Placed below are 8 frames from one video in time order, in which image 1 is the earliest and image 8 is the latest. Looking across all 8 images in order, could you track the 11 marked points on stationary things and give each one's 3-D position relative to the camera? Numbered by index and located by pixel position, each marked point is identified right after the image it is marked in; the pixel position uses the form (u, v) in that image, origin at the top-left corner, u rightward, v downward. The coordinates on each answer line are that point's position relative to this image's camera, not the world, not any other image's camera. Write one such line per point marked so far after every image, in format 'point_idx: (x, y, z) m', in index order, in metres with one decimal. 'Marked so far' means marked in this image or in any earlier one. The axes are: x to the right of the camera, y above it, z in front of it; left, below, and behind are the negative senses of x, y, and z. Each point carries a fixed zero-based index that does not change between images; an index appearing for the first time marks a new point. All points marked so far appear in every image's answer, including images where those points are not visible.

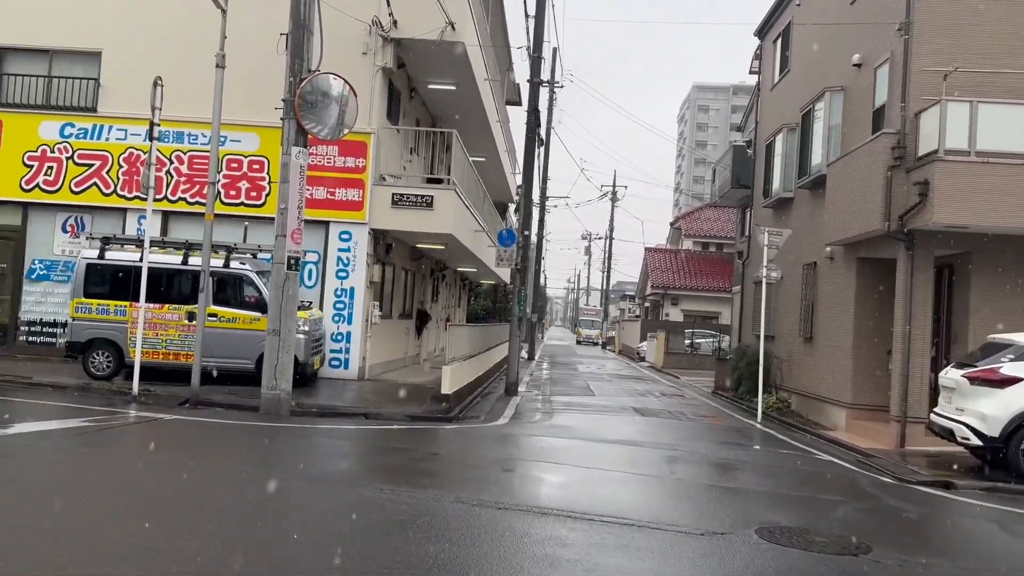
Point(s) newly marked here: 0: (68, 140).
0: (-8.2, +2.7, +15.7) m
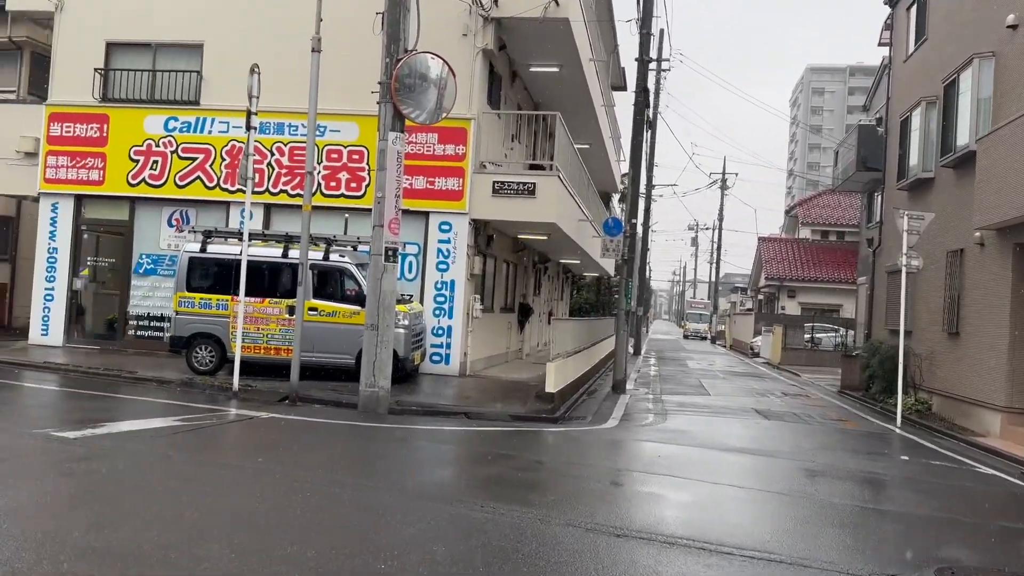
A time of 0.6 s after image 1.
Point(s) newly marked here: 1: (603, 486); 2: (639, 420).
0: (-6.2, +2.8, +15.7) m
1: (+0.7, -1.6, +6.8) m
2: (+1.7, -1.8, +11.4) m
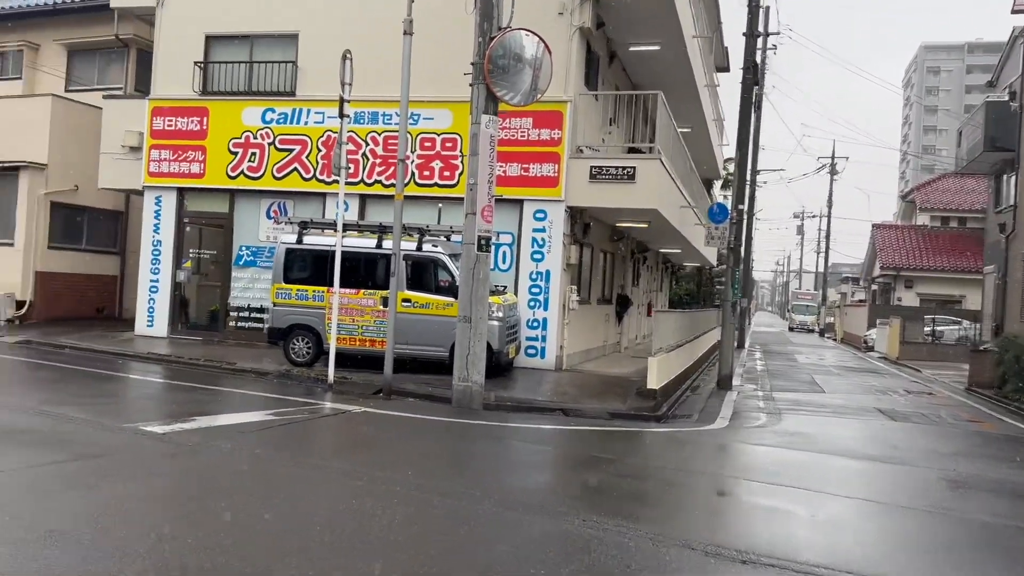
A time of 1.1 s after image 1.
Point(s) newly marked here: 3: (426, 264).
0: (-4.5, +3.0, +15.7) m
1: (+1.5, -1.5, +6.1) m
2: (+3.0, -1.7, +10.6) m
3: (-1.3, +0.4, +12.8) m
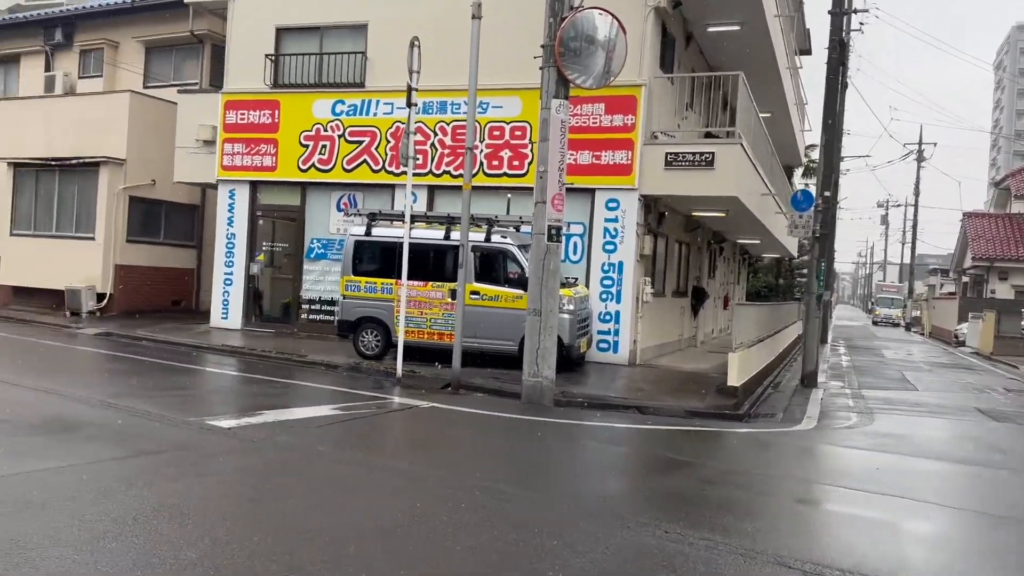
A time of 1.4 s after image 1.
0: (-3.2, +3.1, +15.6) m
1: (+2.0, -1.4, +5.6) m
2: (+3.8, -1.6, +10.0) m
3: (-0.3, +0.5, +12.4) m
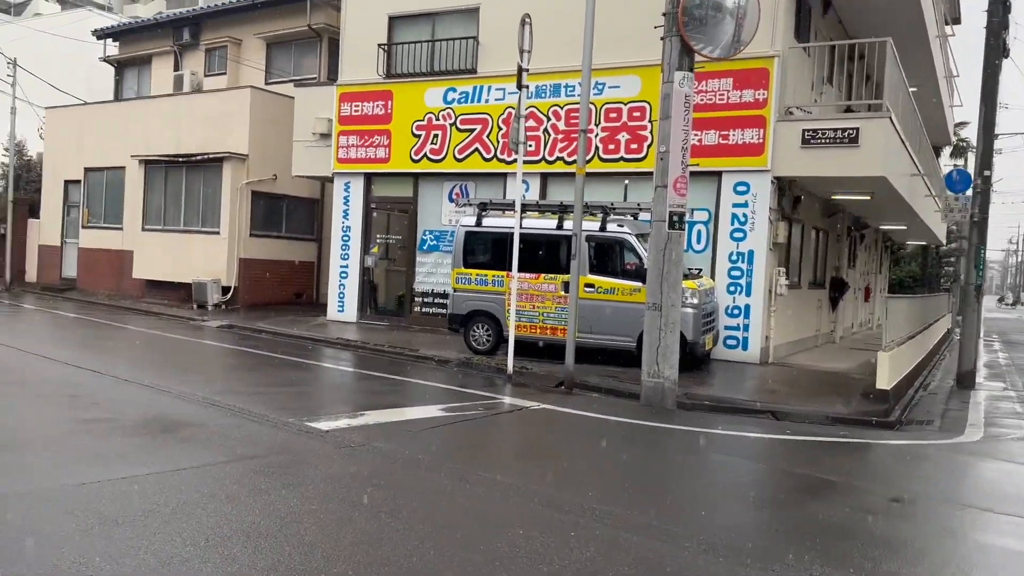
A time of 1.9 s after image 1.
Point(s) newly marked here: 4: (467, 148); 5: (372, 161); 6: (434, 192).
0: (-1.1, +3.3, +15.2) m
1: (+2.6, -1.4, +4.6) m
2: (+5.1, -1.5, +8.7) m
3: (+1.4, +0.6, +11.7) m
4: (-0.8, +2.5, +15.0) m
5: (-2.7, +2.4, +16.0) m
6: (-1.5, +1.8, +15.5) m
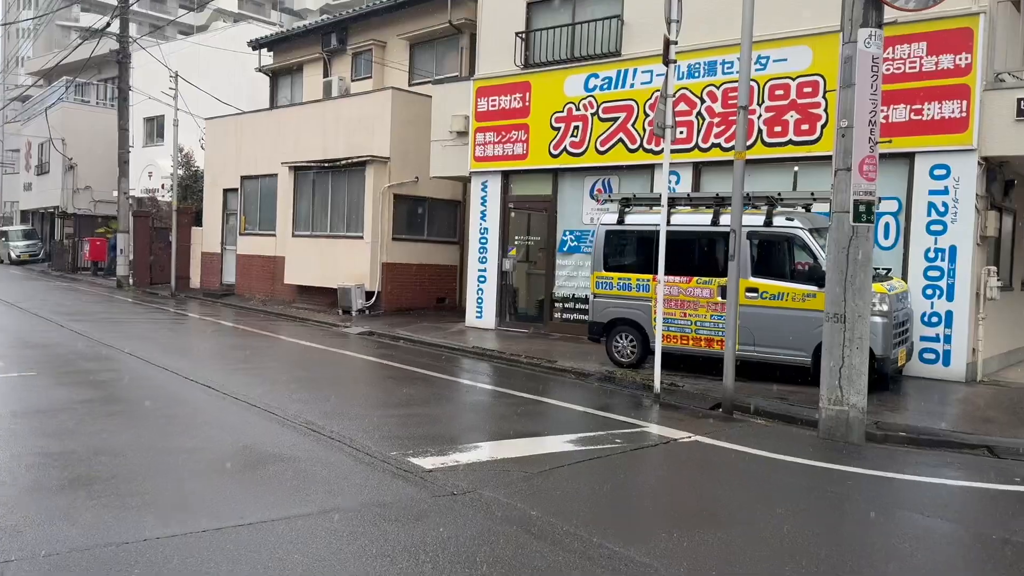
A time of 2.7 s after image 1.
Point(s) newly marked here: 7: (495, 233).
0: (+1.3, +3.2, +13.9) m
1: (+3.1, -1.4, +2.8) m
2: (+6.3, -1.5, +6.4) m
3: (+3.1, +0.5, +10.0) m
4: (+1.6, +2.4, +13.7) m
5: (0.0, +2.3, +15.0) m
6: (+1.1, +1.7, +14.4) m
7: (-0.3, +1.0, +15.3) m
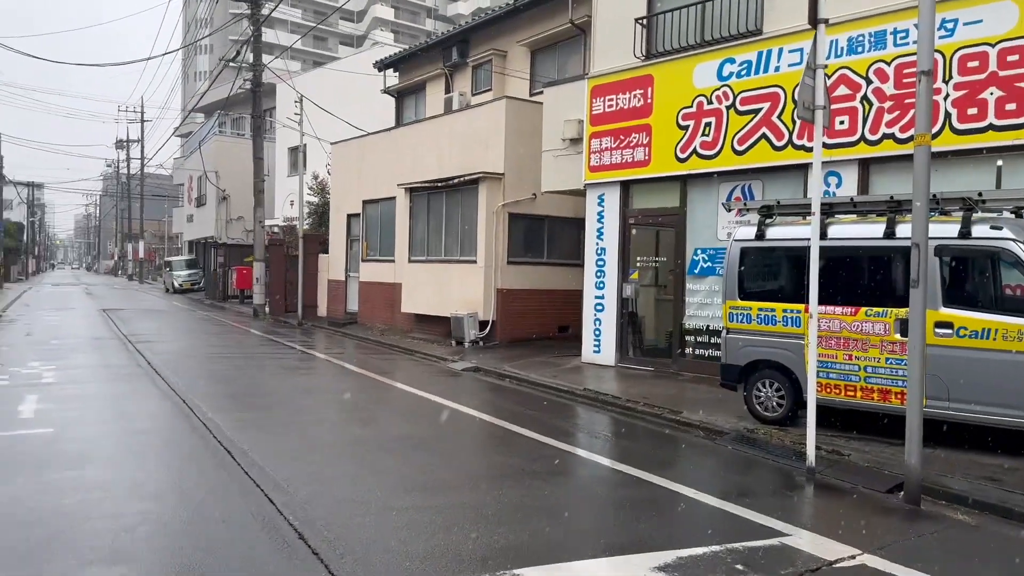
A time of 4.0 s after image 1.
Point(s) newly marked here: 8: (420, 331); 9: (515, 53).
0: (+2.9, +2.8, +11.5) m
1: (+2.7, -1.6, +0.2) m
2: (+6.5, -1.7, +3.1) m
3: (+4.0, +0.2, +7.3) m
4: (+3.2, +2.0, +11.2) m
5: (+1.8, +1.9, +12.8) m
6: (+2.8, +1.3, +12.0) m
7: (+1.6, +0.5, +13.1) m
8: (-2.1, -1.0, +19.3) m
9: (0.0, +5.6, +20.4) m
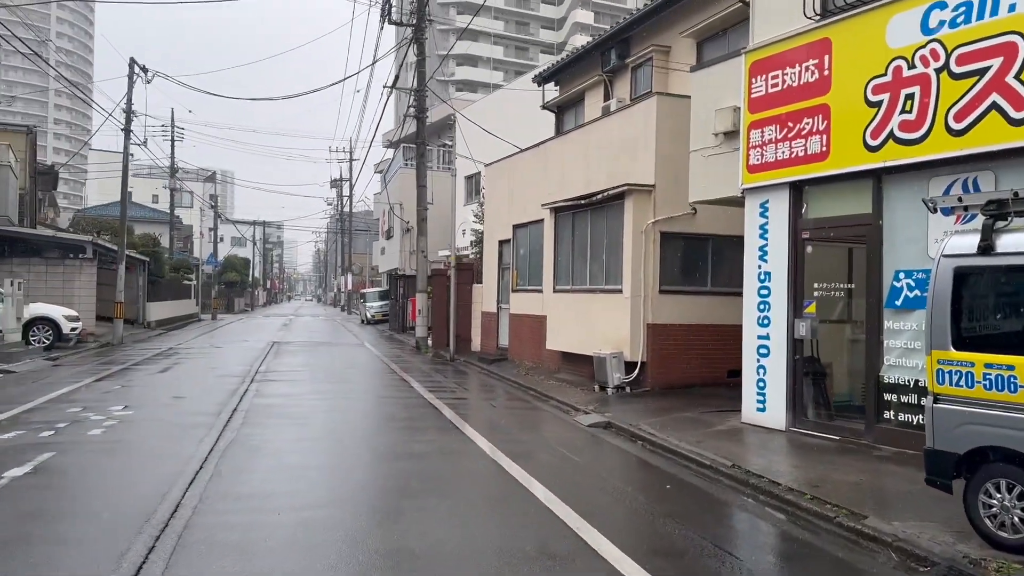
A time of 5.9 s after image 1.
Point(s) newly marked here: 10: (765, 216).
0: (+4.1, +2.4, +8.2) m
1: (+1.1, -1.6, -2.9) m
2: (+5.5, -1.7, -1.0) m
3: (+4.1, 0.0, +3.7) m
4: (+4.2, +1.7, +7.8) m
5: (+3.3, +1.4, +9.7) m
6: (+4.0, +0.9, +8.6) m
7: (+3.2, +0.1, +10.0) m
8: (+1.1, -1.6, +16.8) m
9: (+3.4, +4.9, +17.5) m
10: (+3.1, +0.9, +10.2) m
